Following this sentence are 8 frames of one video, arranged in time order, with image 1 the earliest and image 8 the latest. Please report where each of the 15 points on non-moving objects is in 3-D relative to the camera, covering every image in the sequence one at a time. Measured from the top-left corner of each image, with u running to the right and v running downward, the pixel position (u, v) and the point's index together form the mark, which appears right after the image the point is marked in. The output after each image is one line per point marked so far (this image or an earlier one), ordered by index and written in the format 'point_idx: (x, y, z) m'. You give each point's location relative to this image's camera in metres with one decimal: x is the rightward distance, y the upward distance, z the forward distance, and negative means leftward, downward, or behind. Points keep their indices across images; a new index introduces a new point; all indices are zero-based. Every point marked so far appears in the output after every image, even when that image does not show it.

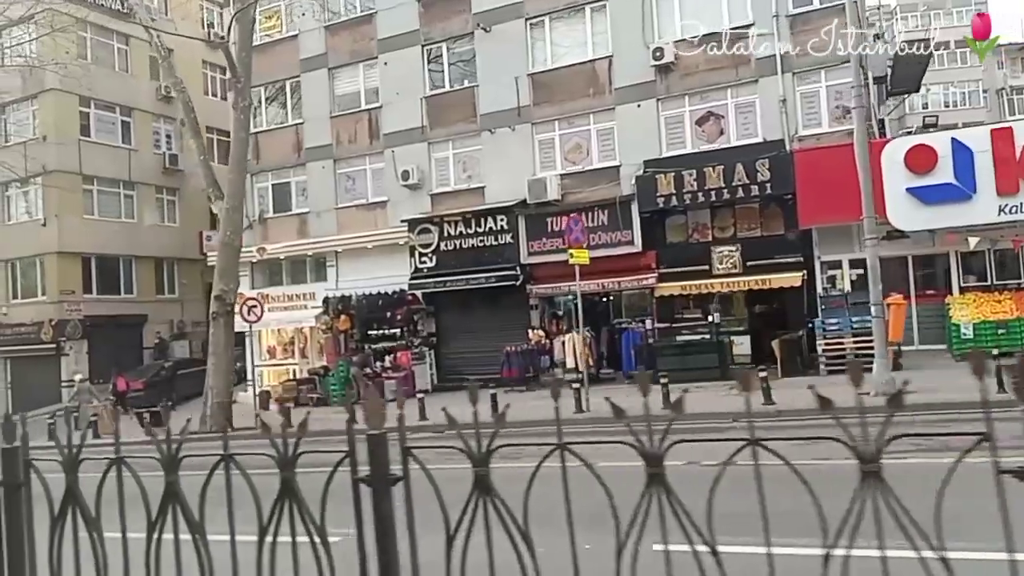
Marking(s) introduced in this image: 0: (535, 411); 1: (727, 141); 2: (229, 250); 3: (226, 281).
0: (+0.5, -2.5, +15.9) m
1: (+5.4, +3.7, +19.5) m
2: (-6.4, +0.8, +17.5) m
3: (-6.3, +0.1, +17.4) m
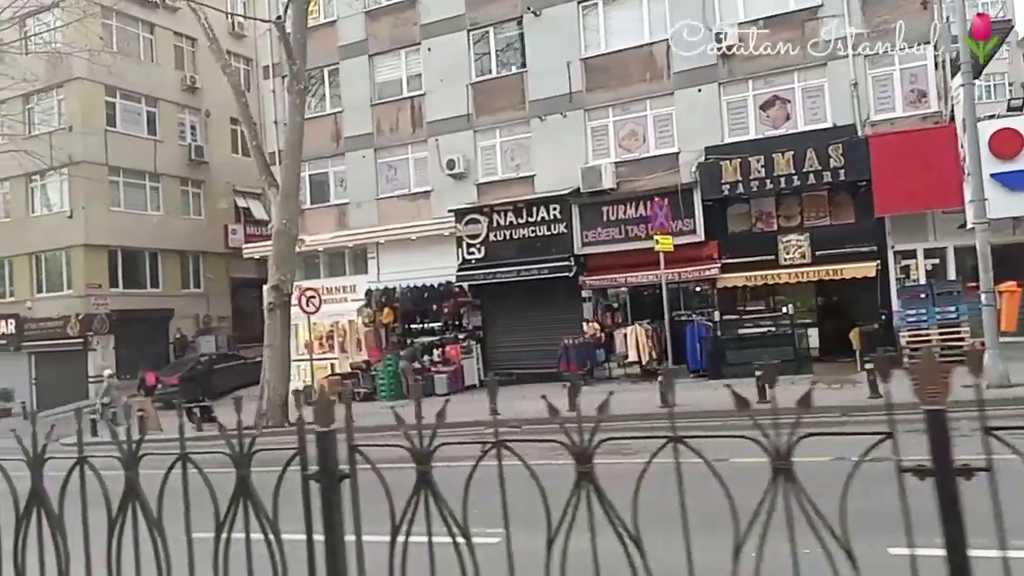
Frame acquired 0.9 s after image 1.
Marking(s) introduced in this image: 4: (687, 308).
0: (+1.9, -2.3, +15.2) m
1: (+6.8, +3.9, +18.9) m
2: (-4.9, +1.0, +16.8) m
3: (-4.9, +0.3, +16.7) m
4: (+4.5, -0.5, +19.9) m
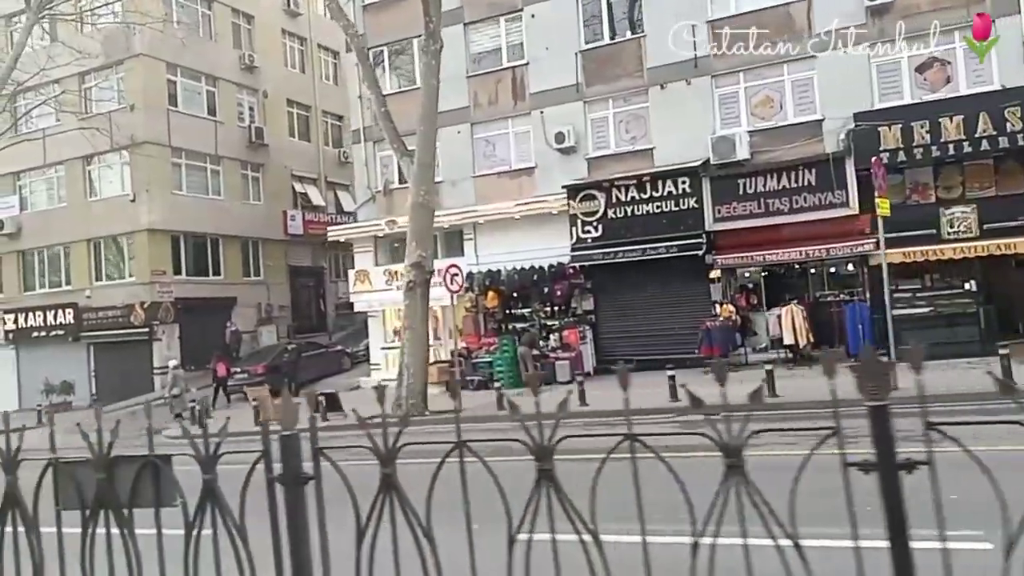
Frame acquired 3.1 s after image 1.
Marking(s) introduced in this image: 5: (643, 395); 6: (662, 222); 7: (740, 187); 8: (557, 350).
0: (+5.1, -1.8, +13.9) m
1: (+9.9, +4.4, +17.5) m
2: (-1.8, +1.5, +15.4) m
3: (-1.8, +0.8, +15.4) m
4: (+7.6, 0.0, +18.5) m
5: (+2.7, -2.2, +16.0) m
6: (+3.8, +1.7, +19.7) m
7: (+5.6, +2.5, +19.1) m
8: (+1.2, -1.6, +19.8) m
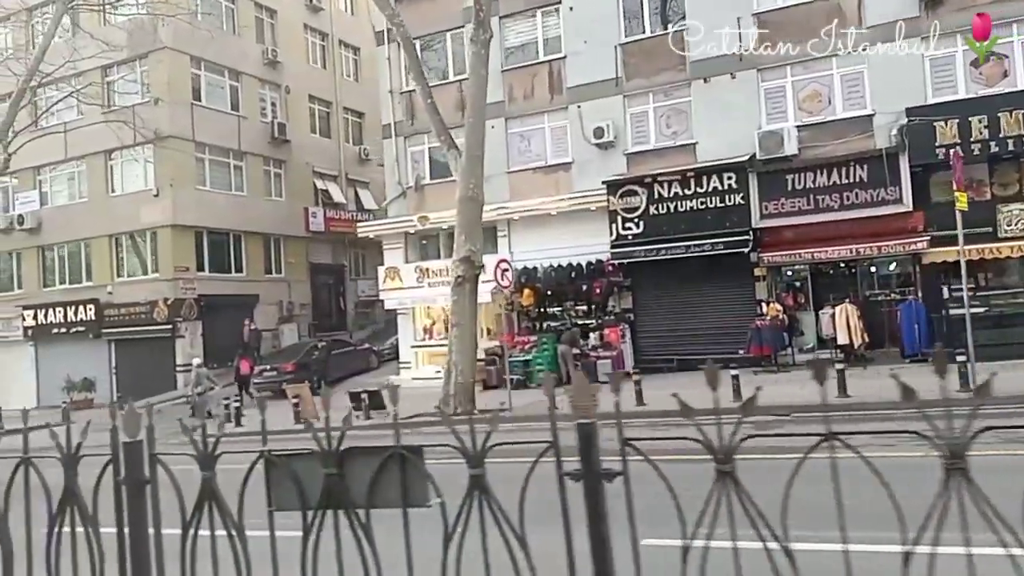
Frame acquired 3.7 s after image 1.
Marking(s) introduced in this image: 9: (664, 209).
0: (+6.0, -1.8, +13.5) m
1: (+10.9, +4.5, +17.1) m
2: (-0.8, +1.6, +15.0) m
3: (-0.8, +0.9, +15.0) m
4: (+8.6, 0.0, +18.1) m
5: (+3.7, -2.1, +15.6) m
6: (+4.8, +1.7, +19.3) m
7: (+6.6, +2.5, +18.7) m
8: (+2.2, -1.5, +19.4) m
9: (+3.8, +2.0, +19.8) m
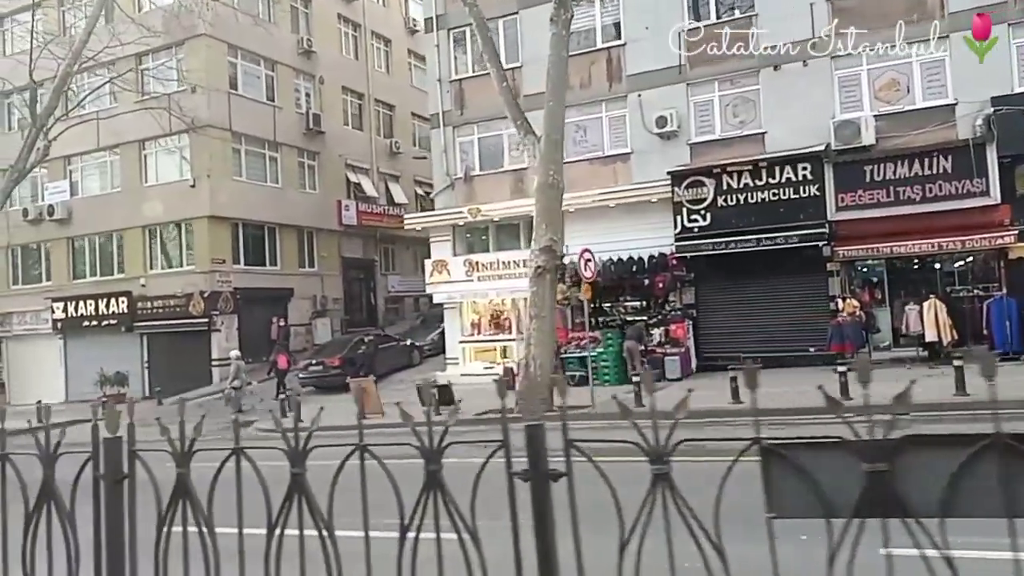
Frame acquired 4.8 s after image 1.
0: (+7.5, -1.7, +12.8) m
1: (+12.5, +4.5, +16.4) m
2: (+0.7, +1.8, +14.4) m
3: (+0.7, +1.1, +14.3) m
4: (+10.1, +0.1, +17.4) m
5: (+5.2, -2.0, +14.9) m
6: (+6.3, +1.8, +18.6) m
7: (+8.1, +2.6, +18.0) m
8: (+3.7, -1.4, +18.8) m
9: (+5.4, +2.1, +19.1) m
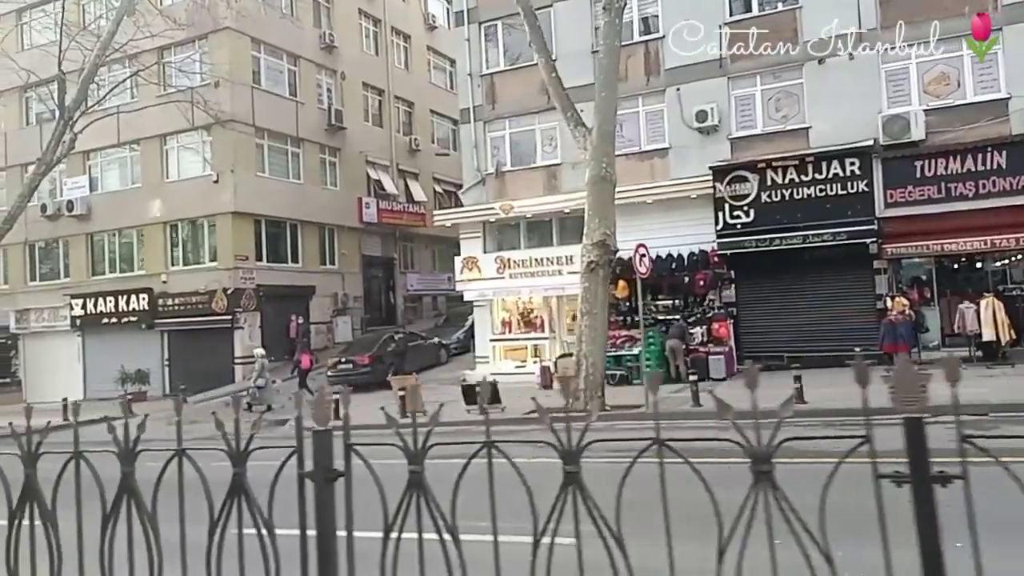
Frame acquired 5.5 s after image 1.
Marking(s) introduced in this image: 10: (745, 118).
0: (+8.5, -1.6, +12.4) m
1: (+13.4, +4.6, +16.0) m
2: (+1.7, +1.8, +14.0) m
3: (+1.7, +1.1, +13.9) m
4: (+11.0, +0.1, +17.0) m
5: (+6.1, -1.9, +14.6) m
6: (+7.3, +1.9, +18.2) m
7: (+9.0, +2.7, +17.6) m
8: (+4.6, -1.3, +18.4) m
9: (+6.3, +2.2, +18.7) m
10: (+5.9, +4.3, +19.8) m
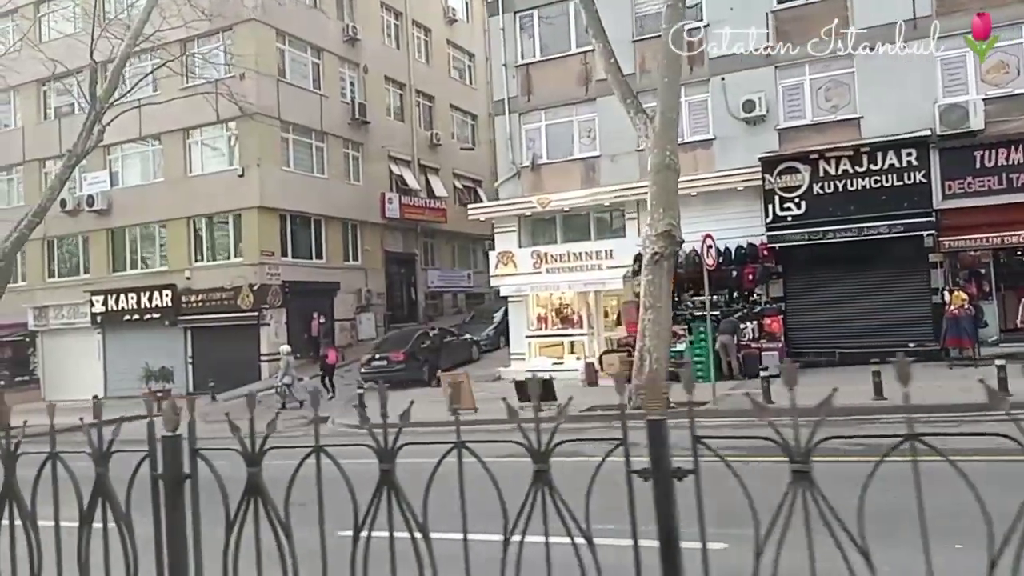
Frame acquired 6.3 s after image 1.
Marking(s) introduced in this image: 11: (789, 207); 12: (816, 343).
0: (+9.5, -1.5, +12.0) m
1: (+14.5, +4.7, +15.5) m
2: (+2.7, +2.0, +13.5) m
3: (+2.7, +1.3, +13.5) m
4: (+12.1, +0.3, +16.6) m
5: (+7.2, -1.8, +14.1) m
6: (+8.3, +2.0, +17.8) m
7: (+10.1, +2.8, +17.1) m
8: (+5.6, -1.2, +17.9) m
9: (+7.4, +2.3, +18.3) m
10: (+6.9, +4.4, +19.3) m
11: (+6.5, +1.9, +18.6) m
12: (+7.4, -1.3, +19.0) m
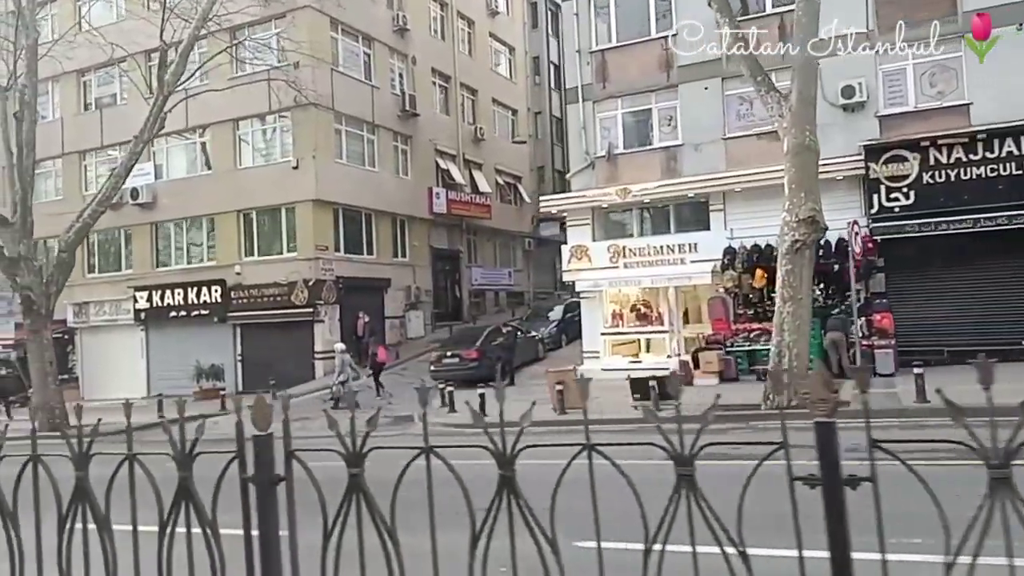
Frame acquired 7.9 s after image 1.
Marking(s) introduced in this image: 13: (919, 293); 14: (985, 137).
0: (+11.6, -1.3, +11.1) m
1: (+16.5, +4.8, +14.7) m
2: (+4.8, +2.1, +12.6) m
3: (+4.8, +1.4, +12.6) m
4: (+14.2, +0.4, +15.7) m
5: (+9.2, -1.7, +13.2) m
6: (+10.4, +2.1, +16.9) m
7: (+12.2, +2.9, +16.3) m
8: (+7.7, -1.0, +17.0) m
9: (+9.4, +2.5, +17.4) m
10: (+9.0, +4.6, +18.5) m
11: (+8.6, +2.0, +17.7) m
12: (+9.5, -1.2, +18.1) m
13: (+9.4, 0.0, +18.0) m
14: (+10.2, +3.3, +17.0) m
